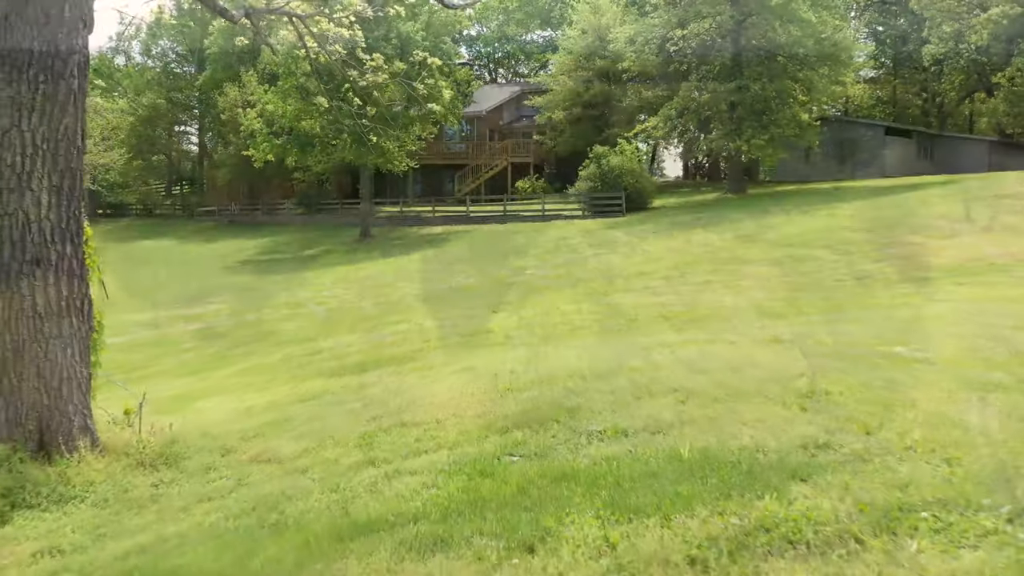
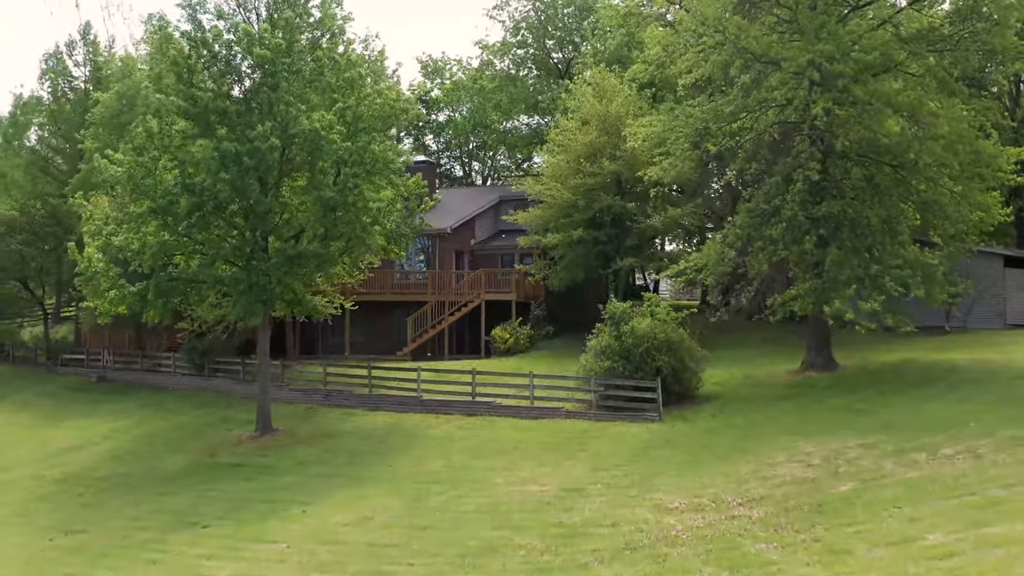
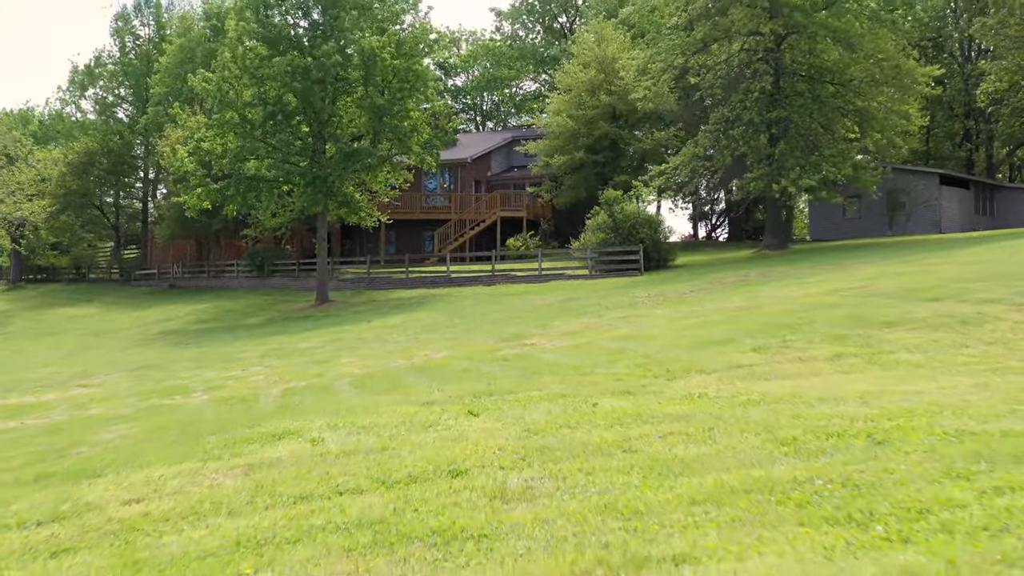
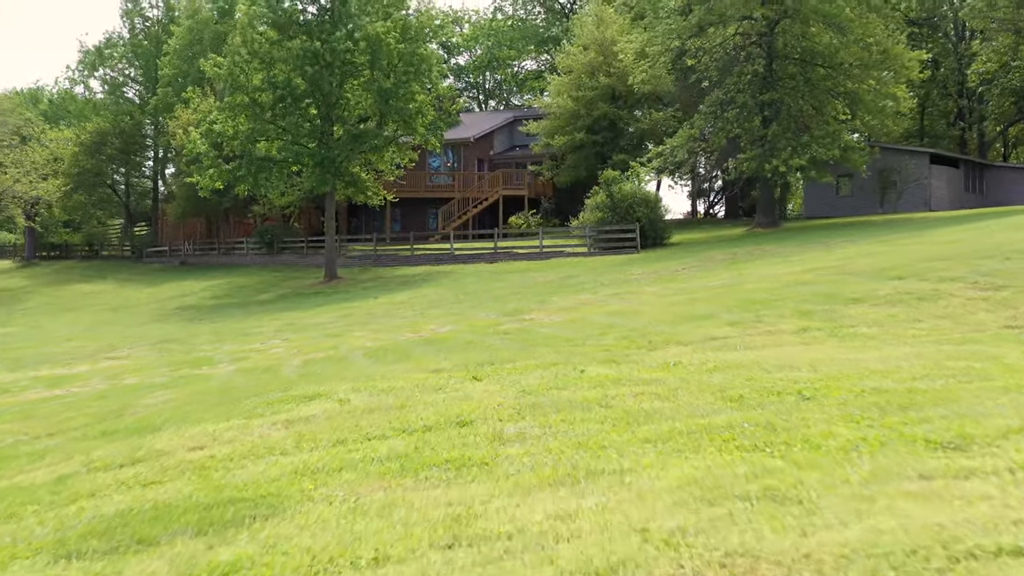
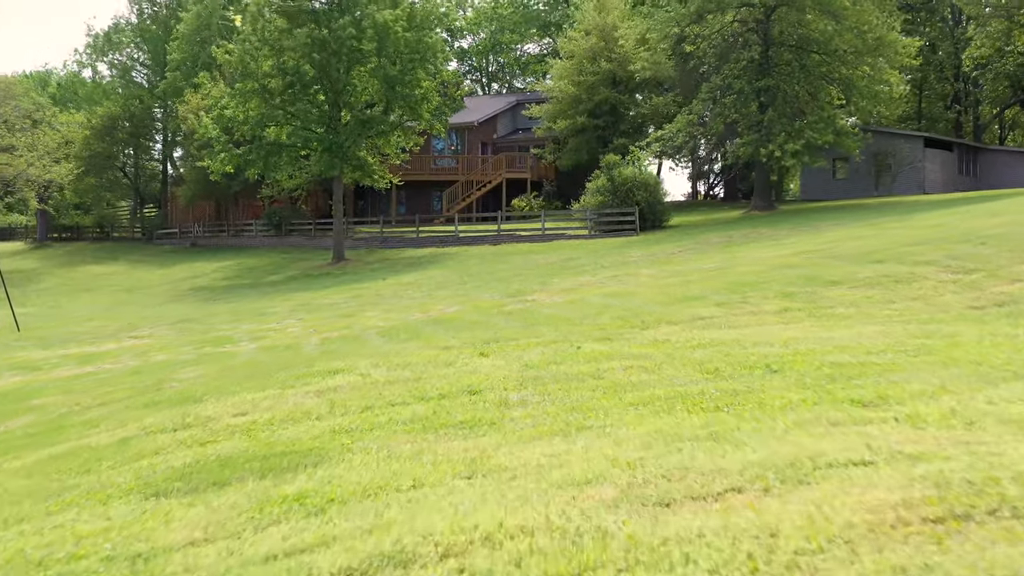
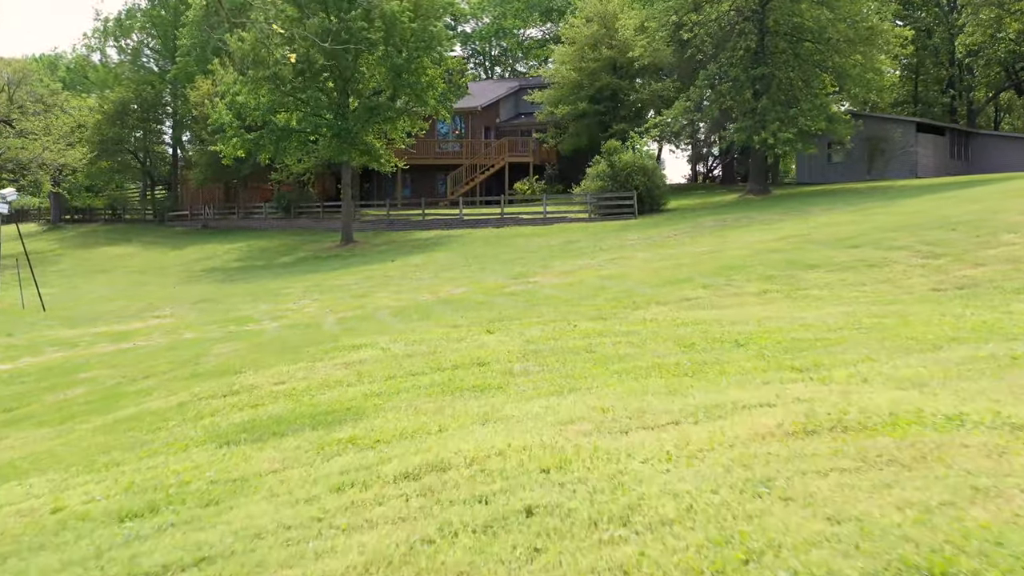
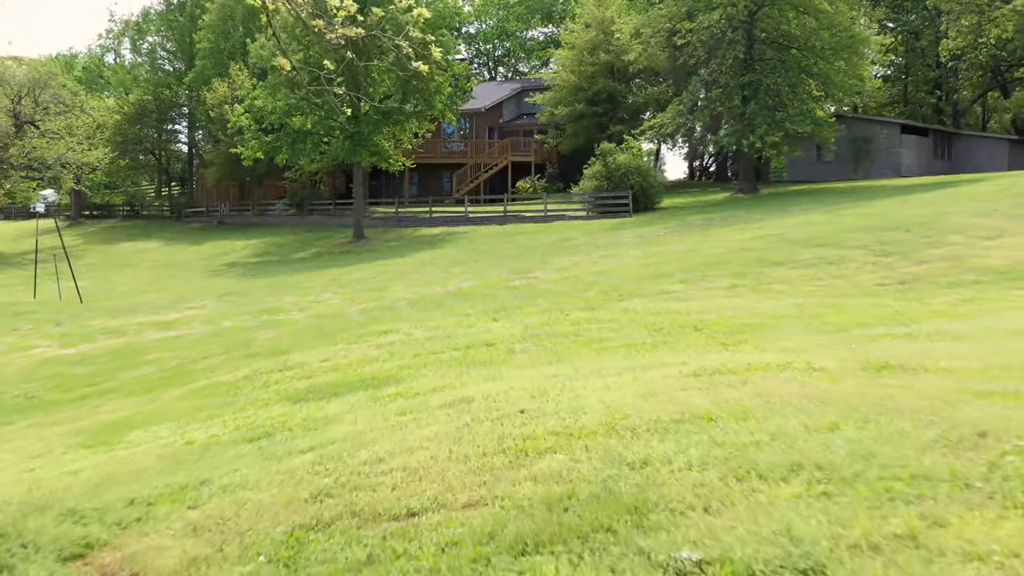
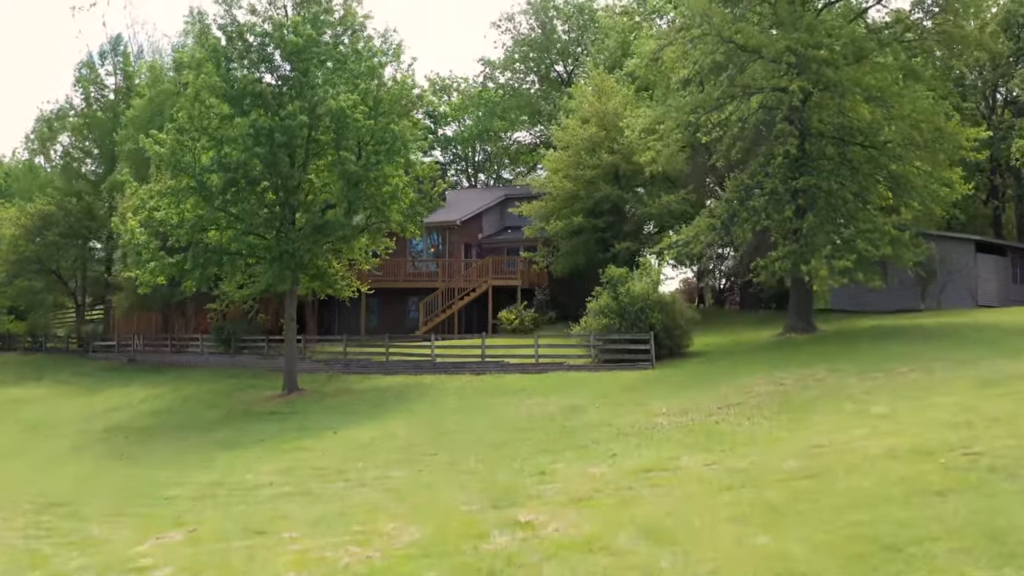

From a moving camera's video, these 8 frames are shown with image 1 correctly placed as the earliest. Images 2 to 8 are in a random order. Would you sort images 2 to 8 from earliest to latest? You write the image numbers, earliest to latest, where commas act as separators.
7, 6, 5, 4, 3, 8, 2
